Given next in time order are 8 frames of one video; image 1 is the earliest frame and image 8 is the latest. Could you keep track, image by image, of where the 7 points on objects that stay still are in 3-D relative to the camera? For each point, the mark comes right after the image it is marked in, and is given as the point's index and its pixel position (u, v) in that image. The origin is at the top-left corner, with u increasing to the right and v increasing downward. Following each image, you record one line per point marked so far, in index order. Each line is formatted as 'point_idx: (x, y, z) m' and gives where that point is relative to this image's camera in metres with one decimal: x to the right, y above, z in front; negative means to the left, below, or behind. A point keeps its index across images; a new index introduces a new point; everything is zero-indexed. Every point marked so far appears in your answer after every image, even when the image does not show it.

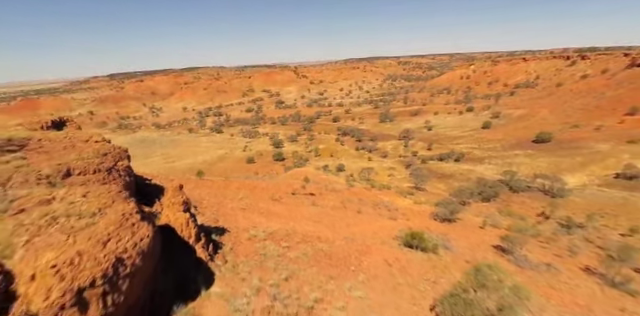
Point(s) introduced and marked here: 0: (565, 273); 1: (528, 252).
0: (+8.4, -3.9, +10.2) m
1: (+8.1, -3.7, +11.6) m
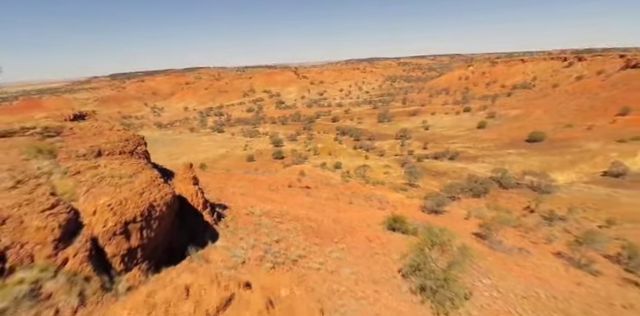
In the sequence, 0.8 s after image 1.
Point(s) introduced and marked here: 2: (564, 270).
0: (+8.1, -3.7, +11.2) m
1: (+7.8, -3.4, +12.6) m
2: (+8.5, -3.9, +10.3) m
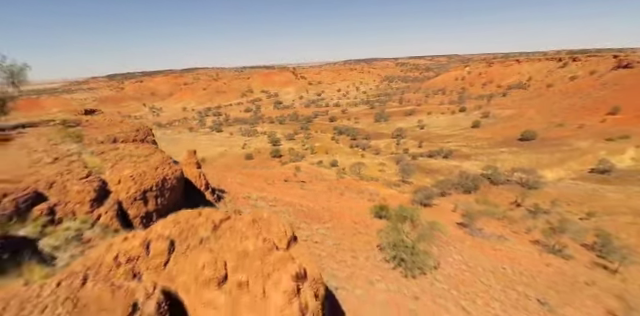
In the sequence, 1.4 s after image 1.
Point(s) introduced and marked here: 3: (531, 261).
0: (+7.8, -3.4, +12.0) m
1: (+7.5, -3.1, +13.5) m
2: (+8.2, -3.6, +11.2) m
3: (+7.2, -3.5, +10.1) m
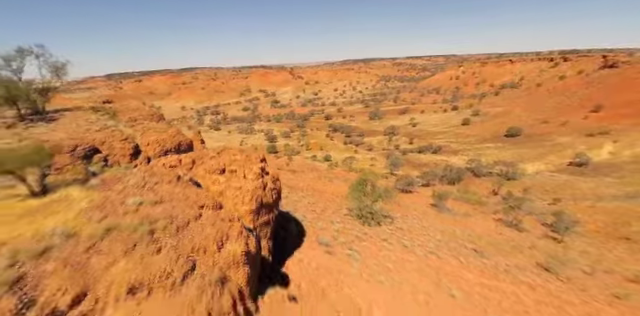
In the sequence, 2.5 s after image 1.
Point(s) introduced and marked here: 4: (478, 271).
0: (+7.2, -2.8, +13.7) m
1: (+6.9, -2.5, +15.2) m
2: (+7.6, -3.0, +12.9) m
3: (+6.6, -2.9, +11.8) m
4: (+3.9, -2.6, +7.3) m
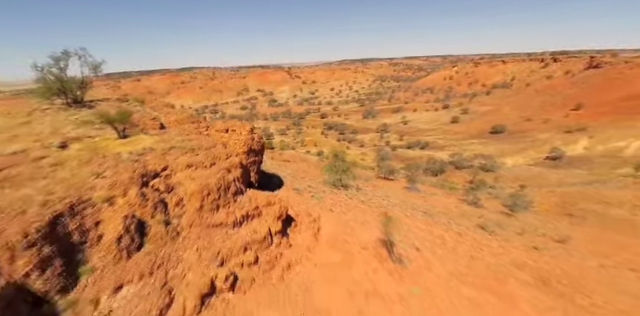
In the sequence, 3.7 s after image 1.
0: (+6.5, -2.1, +16.0) m
1: (+6.2, -1.8, +17.4) m
2: (+6.9, -2.3, +15.1) m
3: (+5.9, -2.2, +14.0) m
4: (+3.2, -2.0, +9.5) m
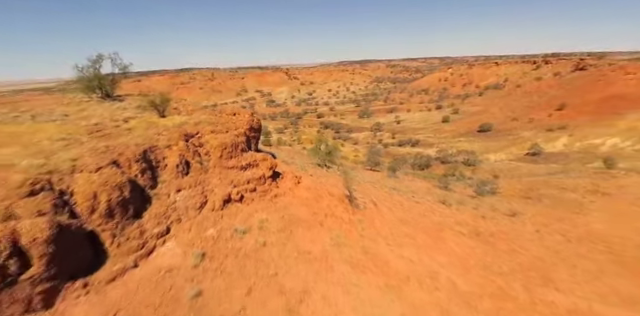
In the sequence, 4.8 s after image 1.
0: (+5.9, -1.5, +18.2) m
1: (+5.6, -1.2, +19.7) m
2: (+6.3, -1.7, +17.3) m
3: (+5.3, -1.6, +16.3) m
4: (+2.7, -1.3, +11.7) m
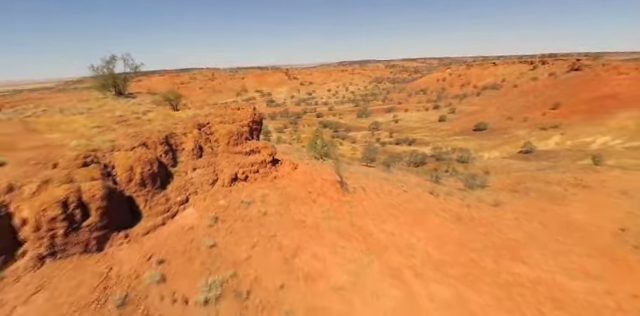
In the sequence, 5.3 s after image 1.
0: (+5.7, -1.2, +19.2) m
1: (+5.4, -0.9, +20.7) m
2: (+6.2, -1.4, +18.4) m
3: (+5.1, -1.3, +17.3) m
4: (+2.5, -1.0, +12.7) m
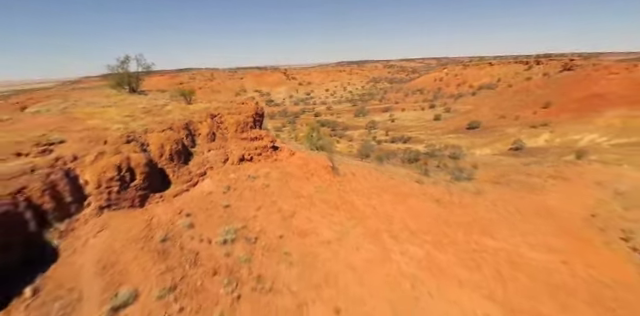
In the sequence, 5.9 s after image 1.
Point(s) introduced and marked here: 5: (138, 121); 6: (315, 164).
0: (+5.5, -0.8, +20.5) m
1: (+5.2, -0.5, +22.0) m
2: (+5.9, -1.0, +19.7) m
3: (+4.9, -0.8, +18.6) m
4: (+2.3, -0.6, +14.0) m
5: (-4.9, +1.0, +7.8) m
6: (-0.2, -0.2, +9.9) m
